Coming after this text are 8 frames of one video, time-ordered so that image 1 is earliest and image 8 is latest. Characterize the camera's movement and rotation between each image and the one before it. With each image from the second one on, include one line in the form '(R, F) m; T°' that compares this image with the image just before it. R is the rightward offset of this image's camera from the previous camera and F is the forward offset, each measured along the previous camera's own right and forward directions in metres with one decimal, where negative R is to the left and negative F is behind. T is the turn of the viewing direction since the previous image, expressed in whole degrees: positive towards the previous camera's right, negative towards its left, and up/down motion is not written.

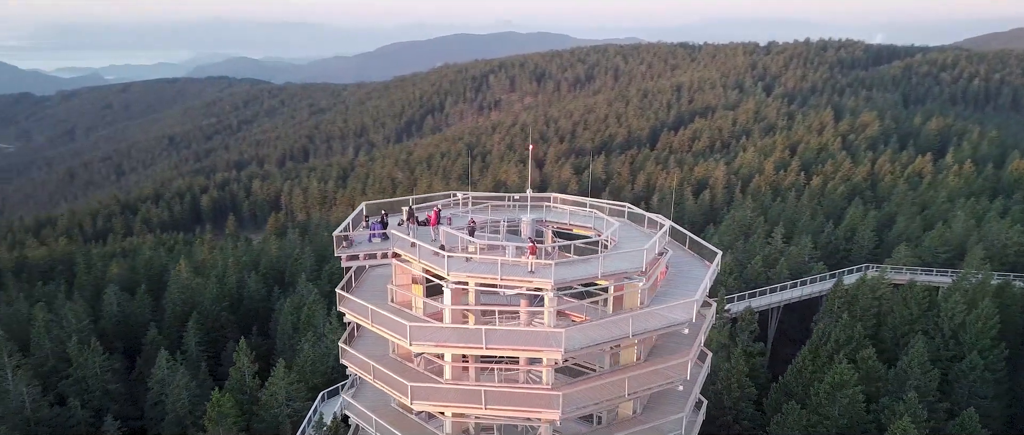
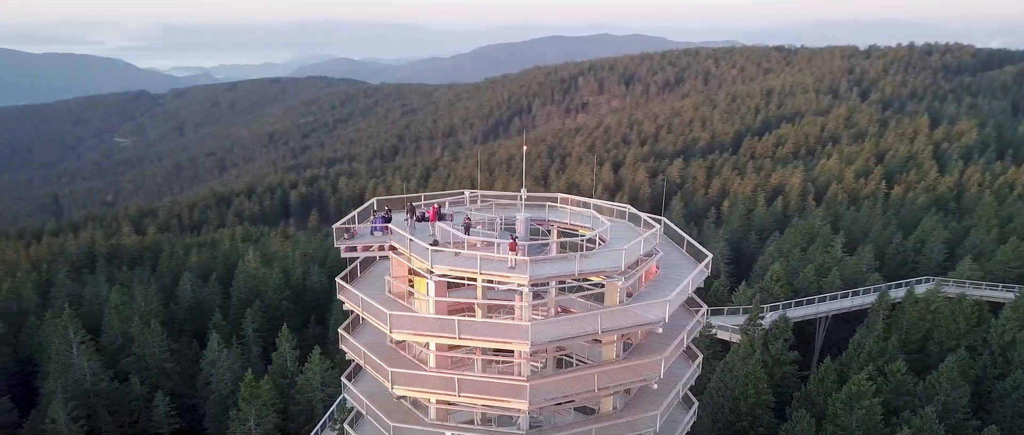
(+2.3, -0.6) m; -6°
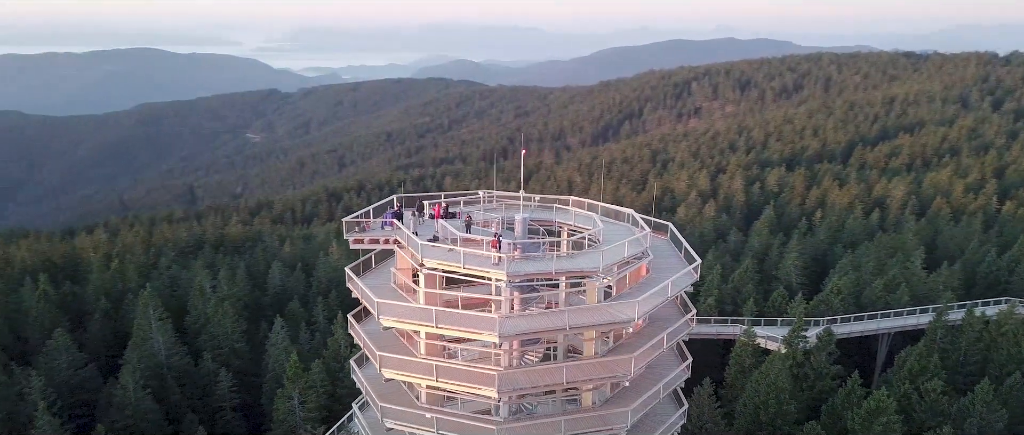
(+2.9, -0.8) m; -8°
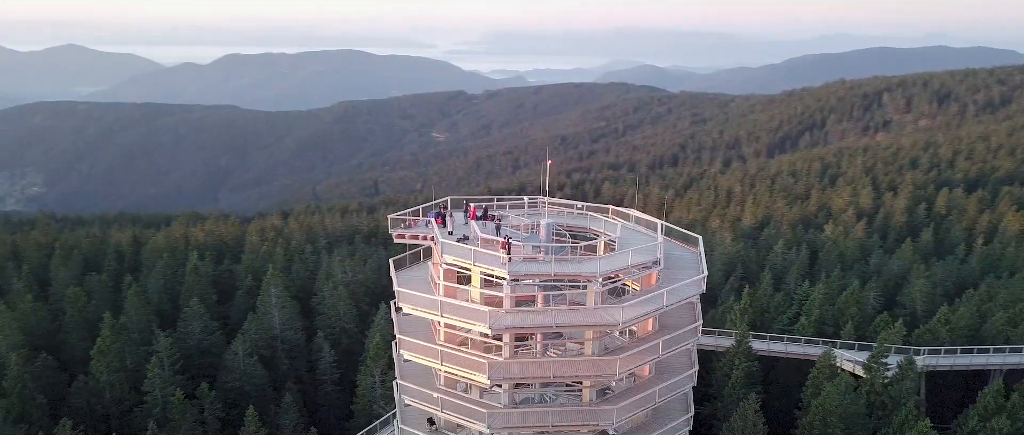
(+4.0, -1.2) m; -12°
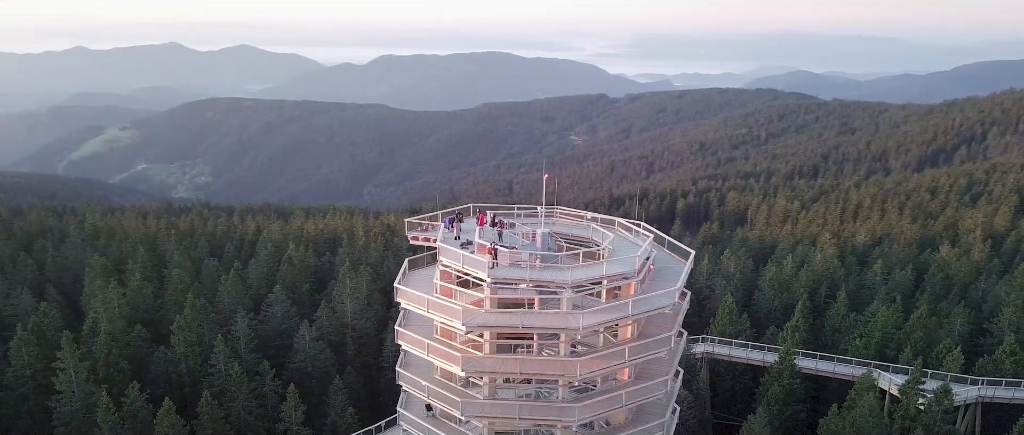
(+4.1, -1.5) m; -10°
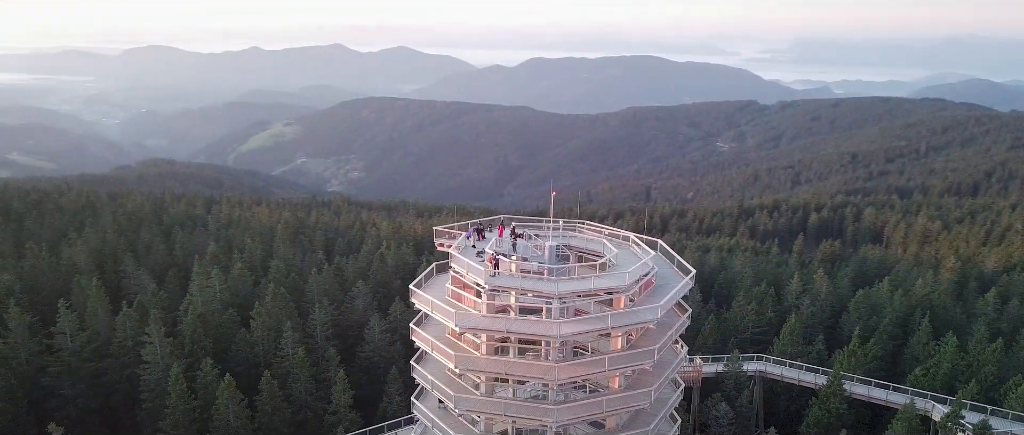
(+4.1, -1.6) m; -10°
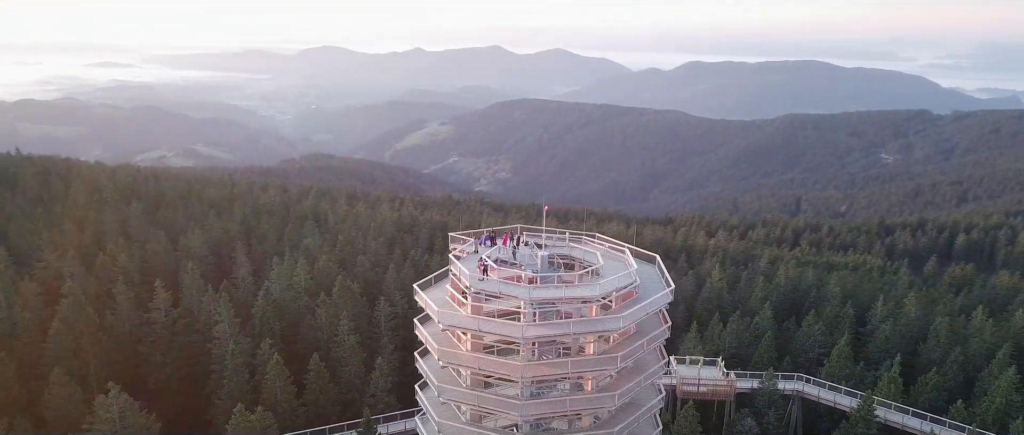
(+5.1, -1.8) m; -10°
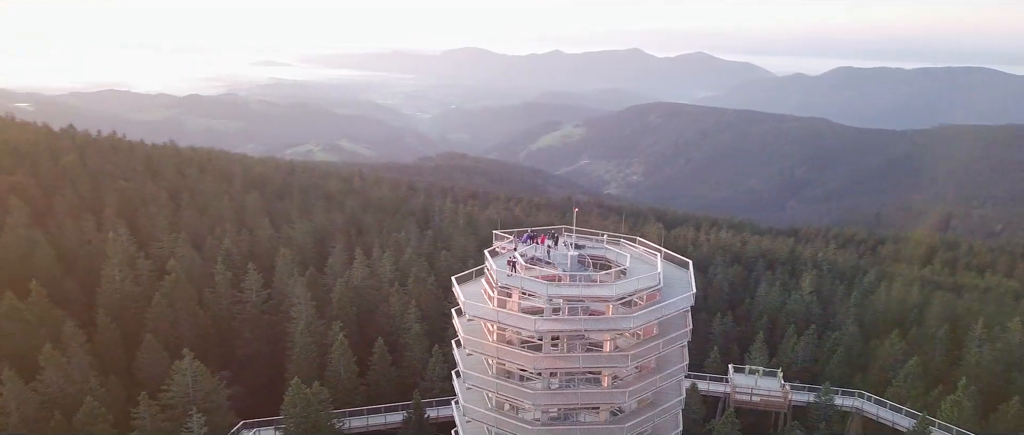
(+3.5, -1.2) m; -9°
